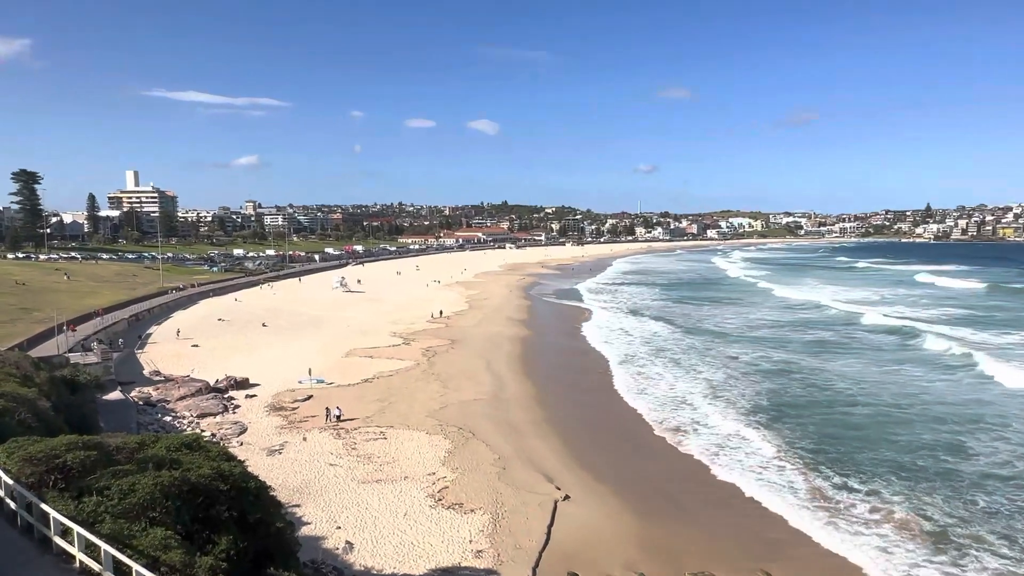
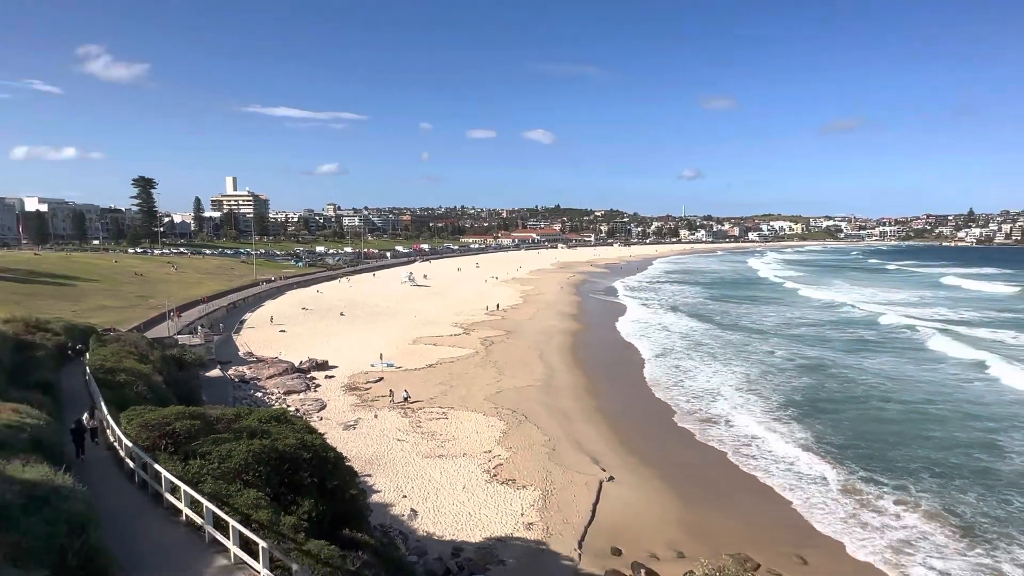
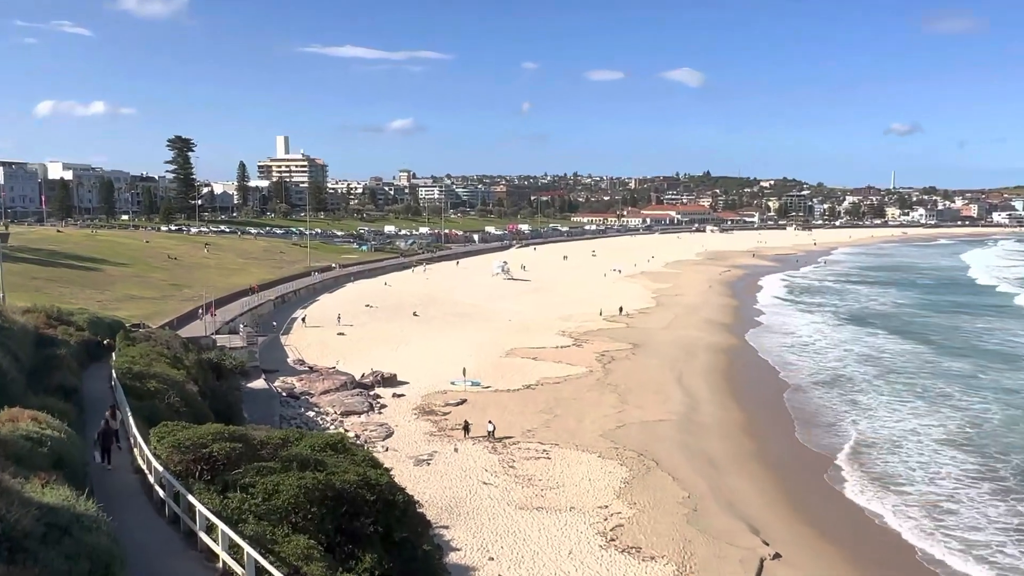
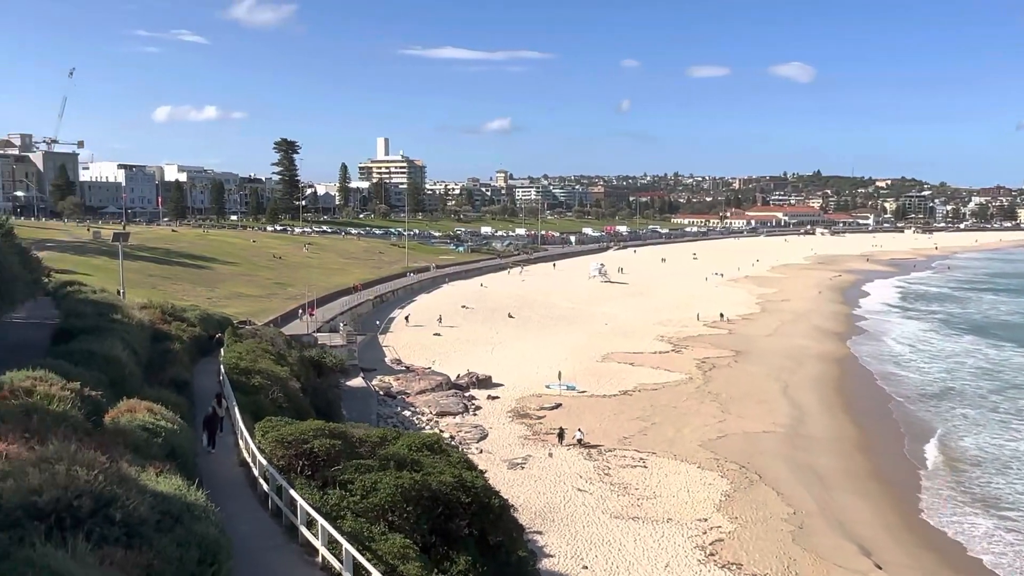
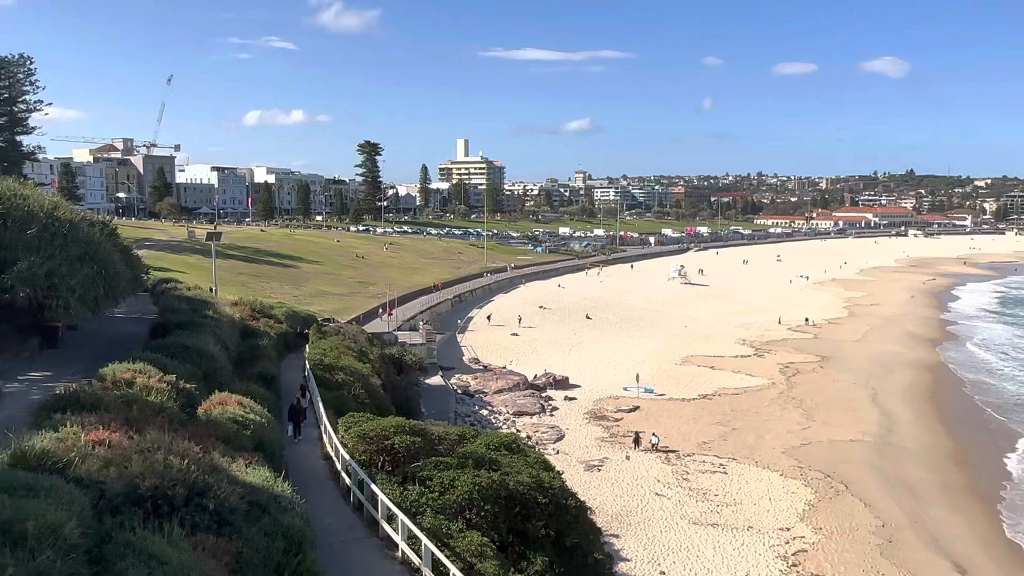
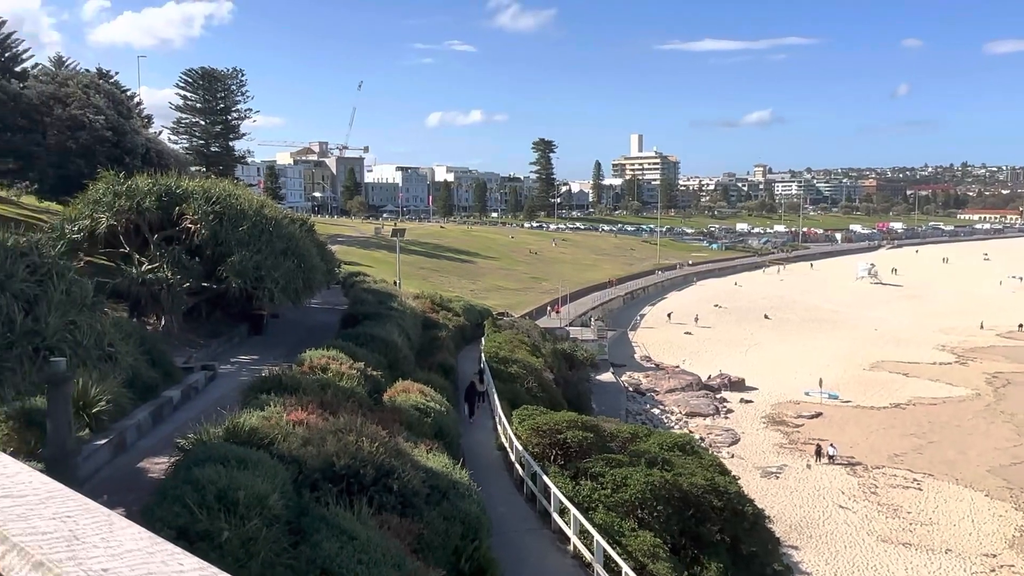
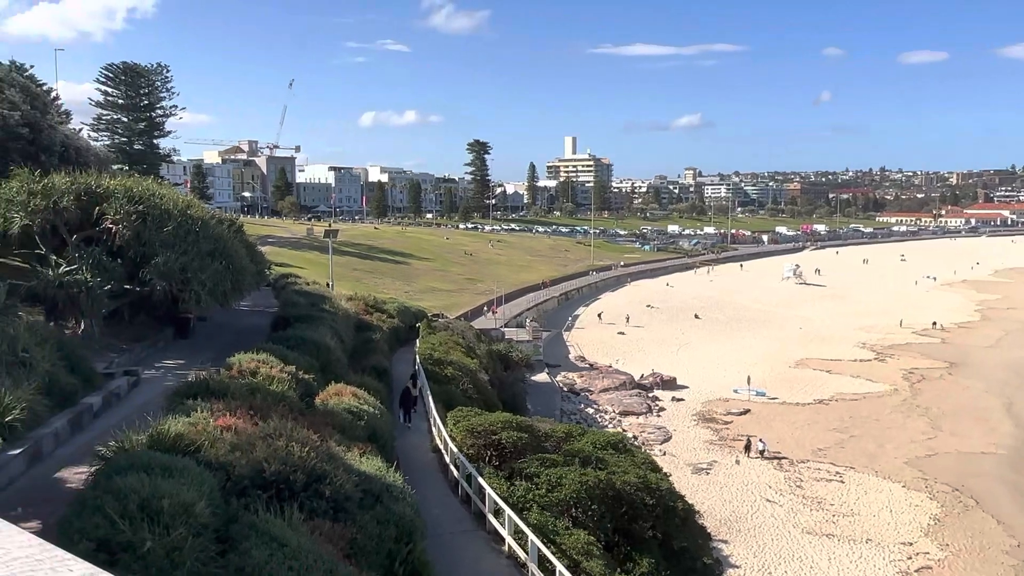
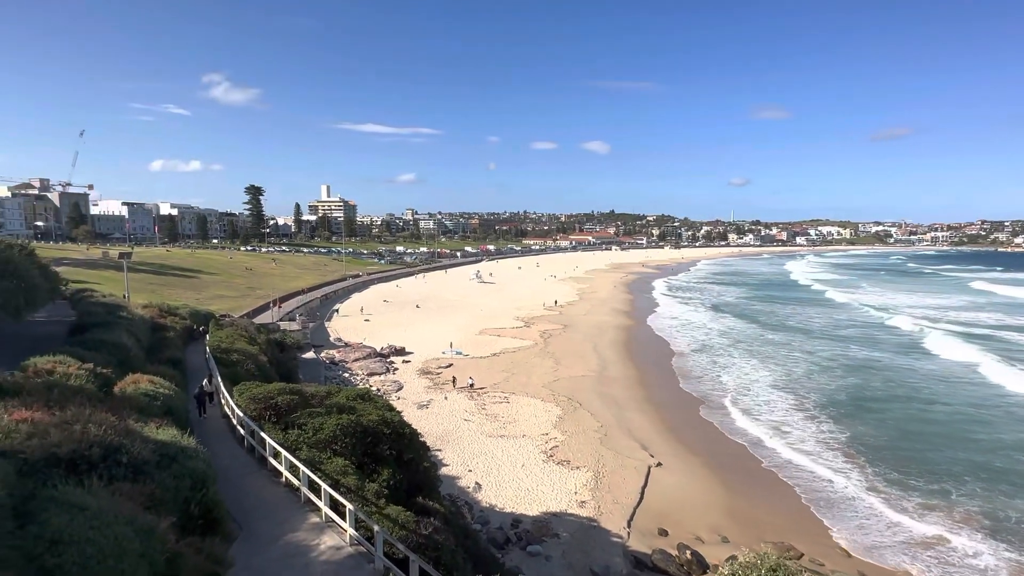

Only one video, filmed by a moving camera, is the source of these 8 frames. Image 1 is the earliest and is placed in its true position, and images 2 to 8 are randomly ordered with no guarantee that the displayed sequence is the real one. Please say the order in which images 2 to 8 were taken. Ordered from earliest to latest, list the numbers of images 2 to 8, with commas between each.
2, 8, 3, 4, 5, 7, 6
